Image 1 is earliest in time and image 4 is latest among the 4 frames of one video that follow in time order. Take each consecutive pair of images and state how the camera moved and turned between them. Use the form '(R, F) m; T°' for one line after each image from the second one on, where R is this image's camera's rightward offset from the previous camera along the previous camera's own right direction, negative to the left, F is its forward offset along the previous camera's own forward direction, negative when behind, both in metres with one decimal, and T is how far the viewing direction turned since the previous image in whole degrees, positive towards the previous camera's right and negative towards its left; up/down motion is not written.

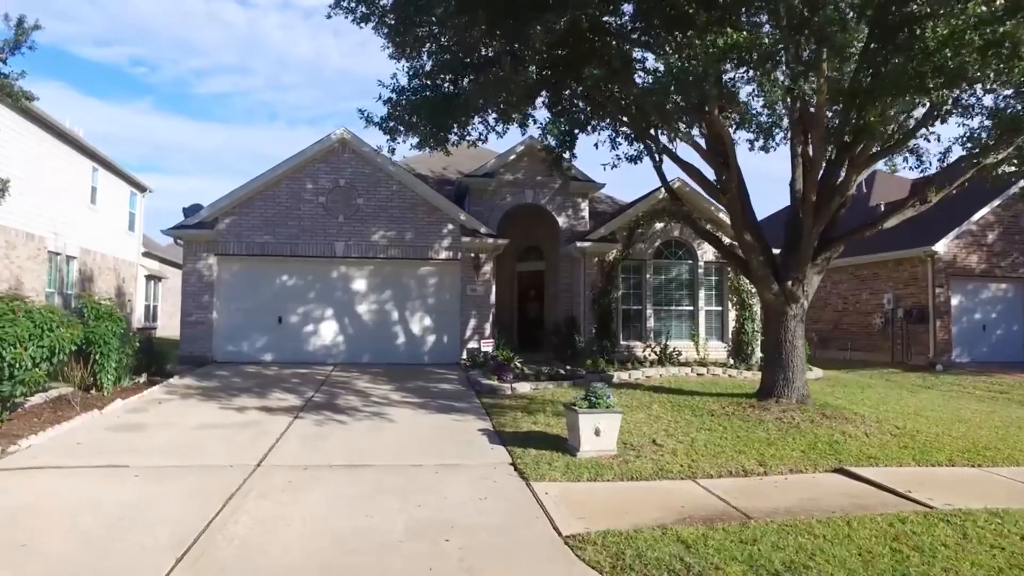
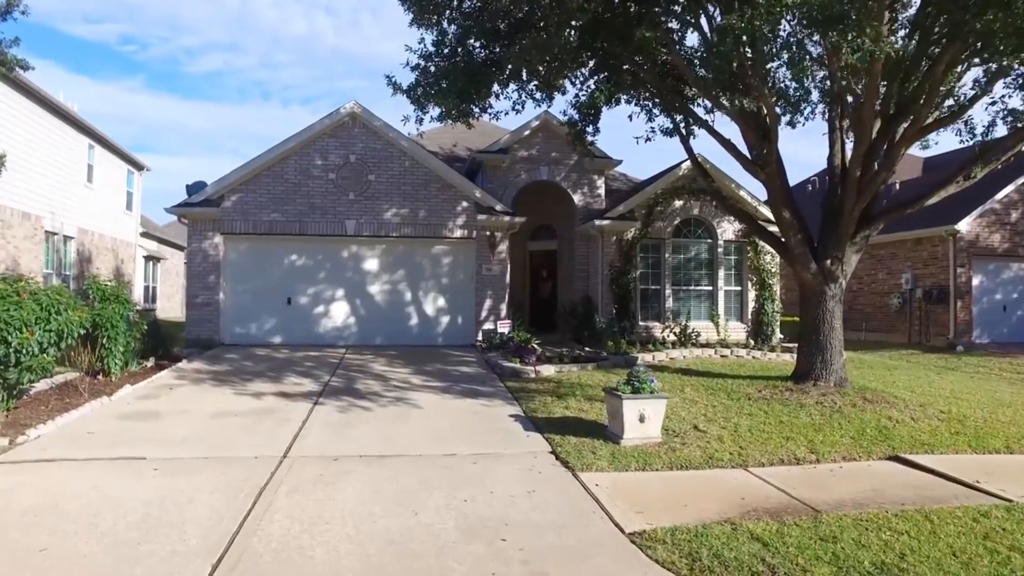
(-0.5, +0.5) m; 0°
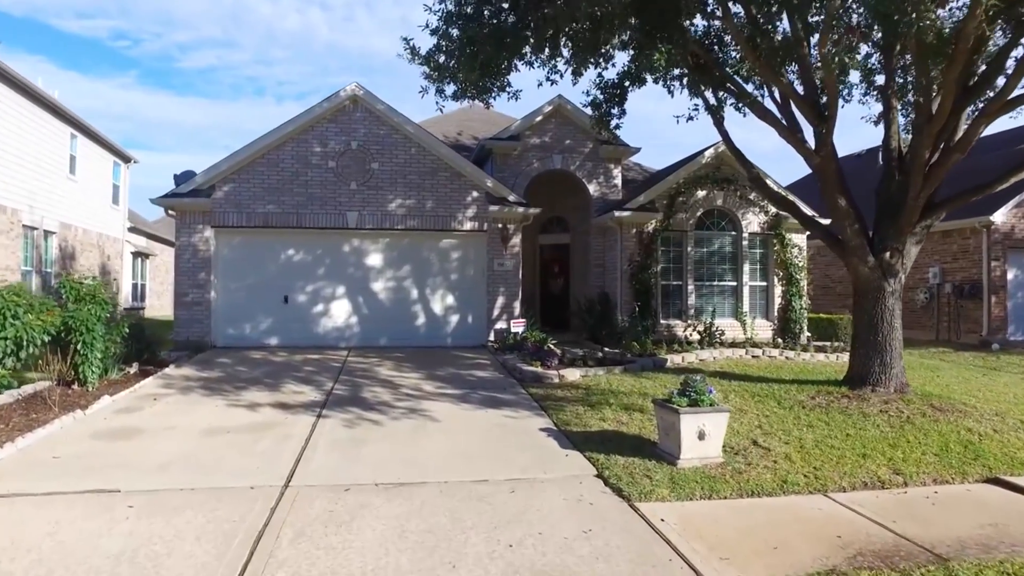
(-0.5, +1.1) m; +1°
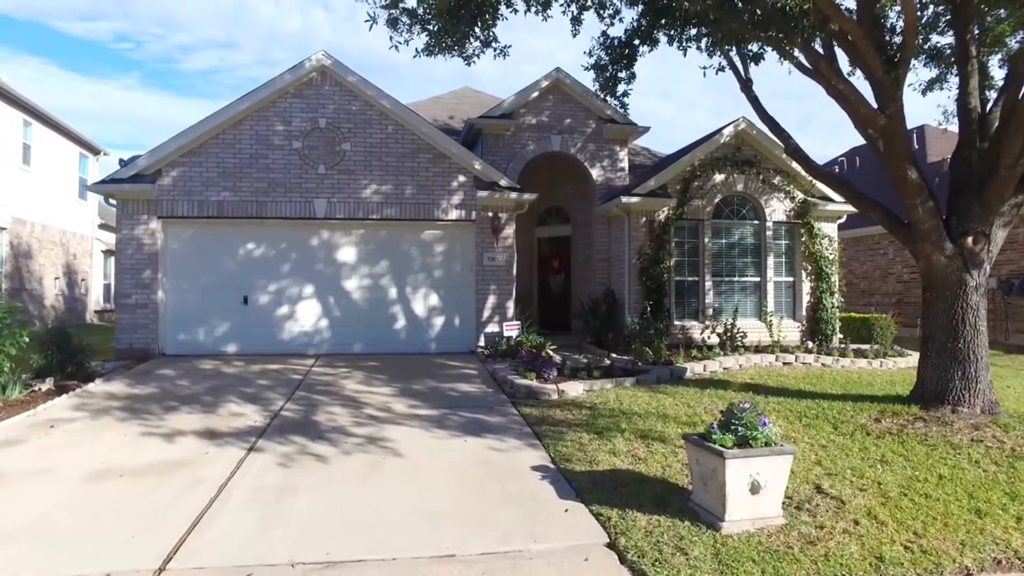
(+0.2, +1.8) m; 0°
